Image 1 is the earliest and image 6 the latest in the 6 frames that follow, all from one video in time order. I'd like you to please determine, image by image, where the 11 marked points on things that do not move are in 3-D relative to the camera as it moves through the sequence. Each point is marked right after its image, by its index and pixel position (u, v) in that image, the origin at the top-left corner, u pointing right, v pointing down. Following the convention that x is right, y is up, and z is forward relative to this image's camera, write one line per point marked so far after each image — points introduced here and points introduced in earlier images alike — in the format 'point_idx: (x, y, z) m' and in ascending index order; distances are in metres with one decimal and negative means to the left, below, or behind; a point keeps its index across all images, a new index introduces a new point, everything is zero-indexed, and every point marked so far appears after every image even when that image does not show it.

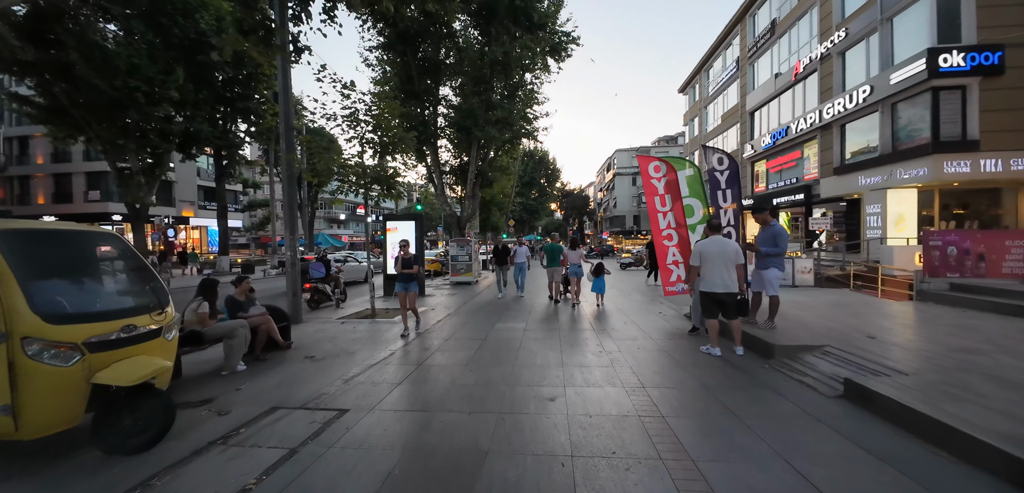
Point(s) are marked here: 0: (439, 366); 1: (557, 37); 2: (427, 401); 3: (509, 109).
0: (-1.0, -1.7, +5.0) m
1: (+2.4, +10.9, +18.3) m
2: (-0.9, -1.7, +3.9) m
3: (-0.2, +6.9, +17.7) m
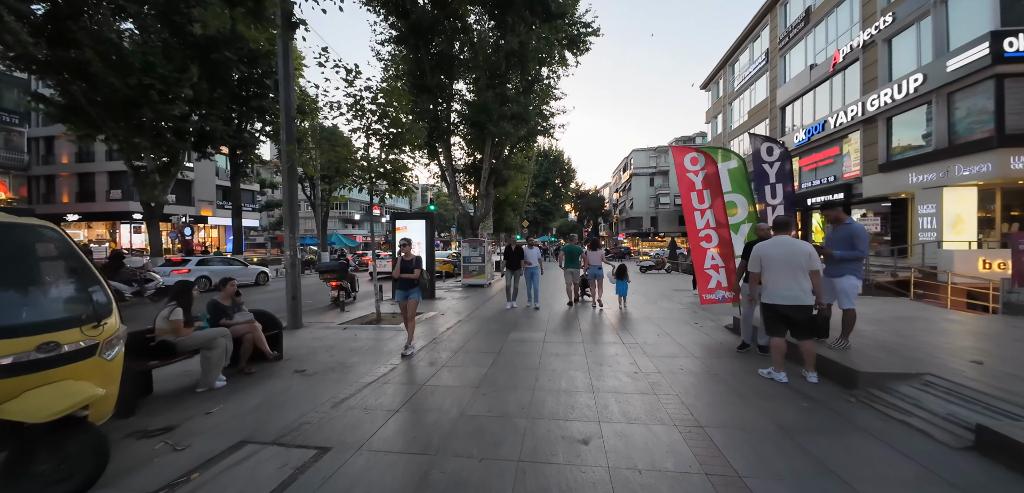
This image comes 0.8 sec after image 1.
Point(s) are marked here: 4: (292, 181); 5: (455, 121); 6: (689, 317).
0: (-0.8, -1.7, +4.2) m
1: (+3.2, +10.8, +17.4) m
2: (-0.7, -1.7, +3.1) m
3: (+0.6, +6.9, +16.9) m
4: (-4.9, +1.6, +7.9) m
5: (-2.9, +6.4, +17.7) m
6: (+4.0, -1.6, +8.0) m
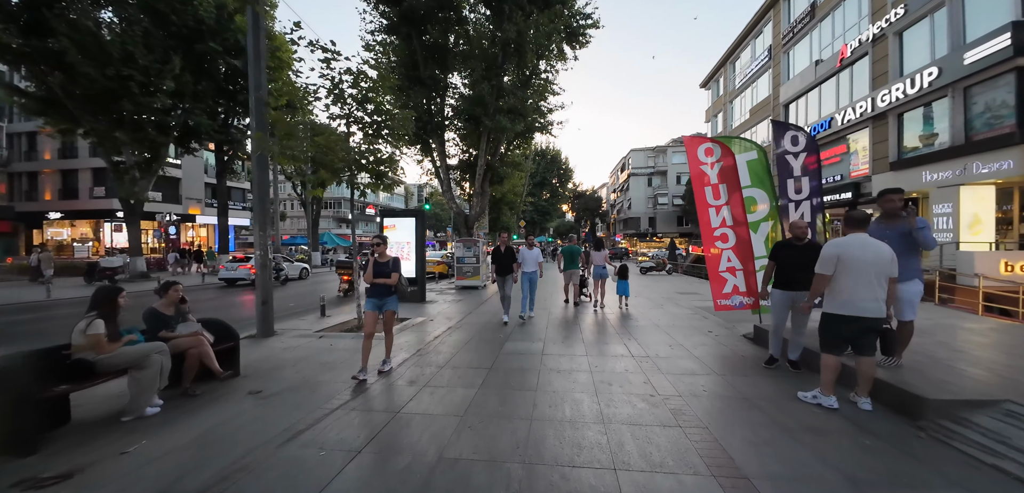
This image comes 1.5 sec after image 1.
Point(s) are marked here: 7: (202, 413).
0: (-0.9, -1.7, +3.5) m
1: (+3.0, +10.8, +16.7) m
2: (-0.8, -1.7, +2.3) m
3: (+0.4, +6.9, +16.2) m
4: (-5.0, +1.6, +7.1) m
5: (-3.0, +6.4, +17.0) m
6: (+3.9, -1.6, +7.3) m
7: (-3.4, -1.8, +3.9) m
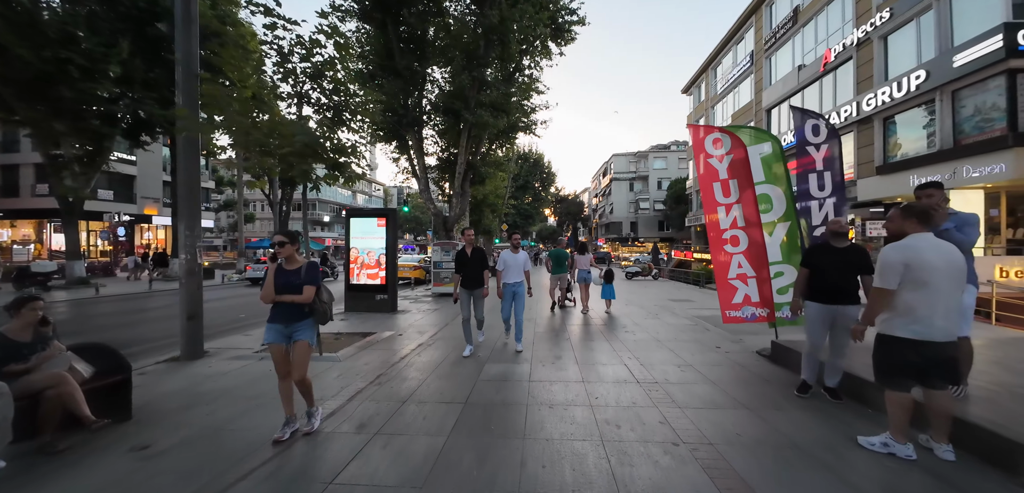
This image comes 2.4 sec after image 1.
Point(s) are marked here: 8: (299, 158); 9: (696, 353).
0: (-1.0, -1.7, +2.4) m
1: (+2.2, +10.6, +16.0) m
2: (-0.9, -1.7, +1.3) m
3: (-0.3, +6.7, +15.3) m
4: (-5.3, +1.5, +5.9) m
5: (-3.8, +6.2, +15.9) m
6: (+3.5, -1.7, +6.5) m
7: (-3.6, -1.8, +2.7) m
8: (-3.4, +1.5, +5.5) m
9: (+2.9, -1.7, +5.5) m
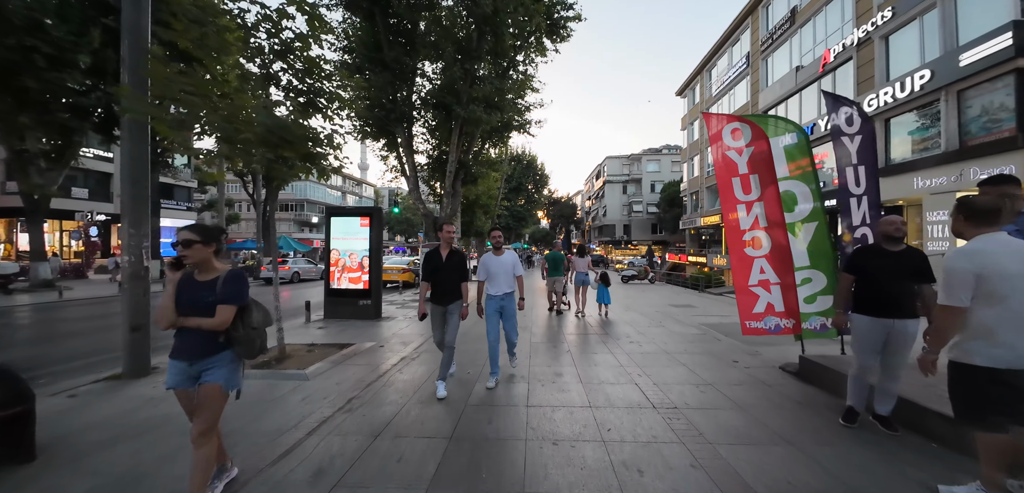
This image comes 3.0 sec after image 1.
0: (-1.0, -1.7, +1.8) m
1: (+2.0, +10.5, +15.5) m
2: (-0.9, -1.7, +0.6) m
3: (-0.6, +6.6, +14.7) m
4: (-5.4, +1.5, +5.1) m
5: (-4.1, +6.1, +15.3) m
6: (+3.4, -1.7, +5.9) m
7: (-3.6, -1.8, +2.0) m
8: (-3.5, +1.4, +4.8) m
9: (+2.8, -1.7, +4.9) m
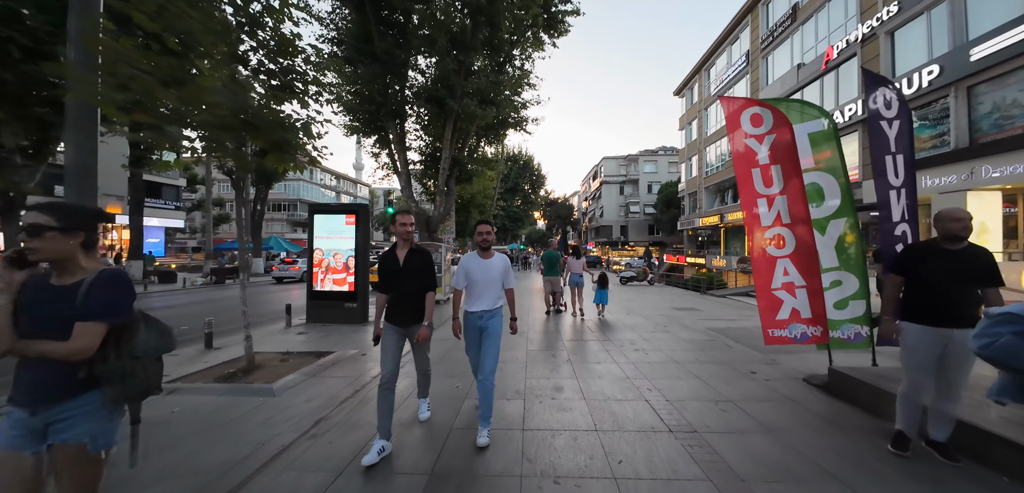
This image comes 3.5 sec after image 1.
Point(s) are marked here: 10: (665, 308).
0: (-1.1, -1.7, +1.2) m
1: (+1.8, +10.5, +15.0) m
2: (-0.9, -1.6, +0.1) m
3: (-0.7, +6.6, +14.2) m
4: (-5.5, +1.6, +4.5) m
5: (-4.3, +6.1, +14.7) m
6: (+3.4, -1.7, +5.5) m
7: (-3.6, -1.8, +1.4) m
8: (-3.5, +1.5, +4.2) m
9: (+2.8, -1.7, +4.4) m
10: (+4.6, -1.9, +10.6) m
